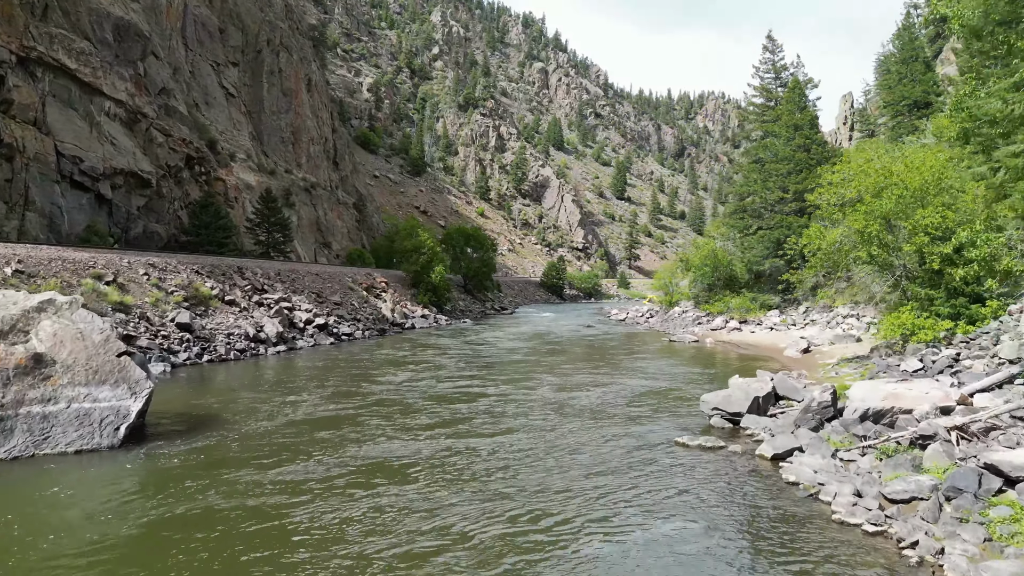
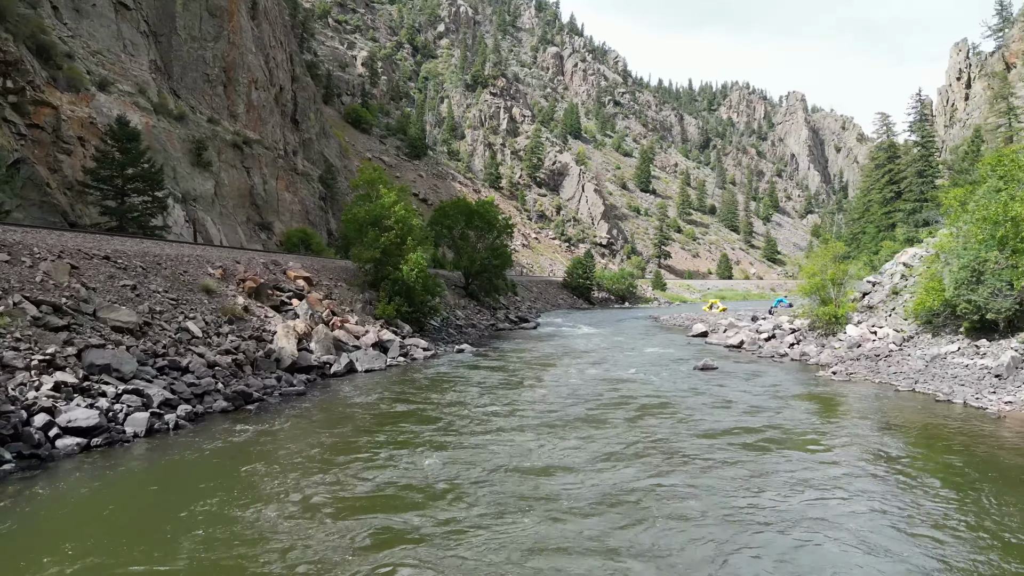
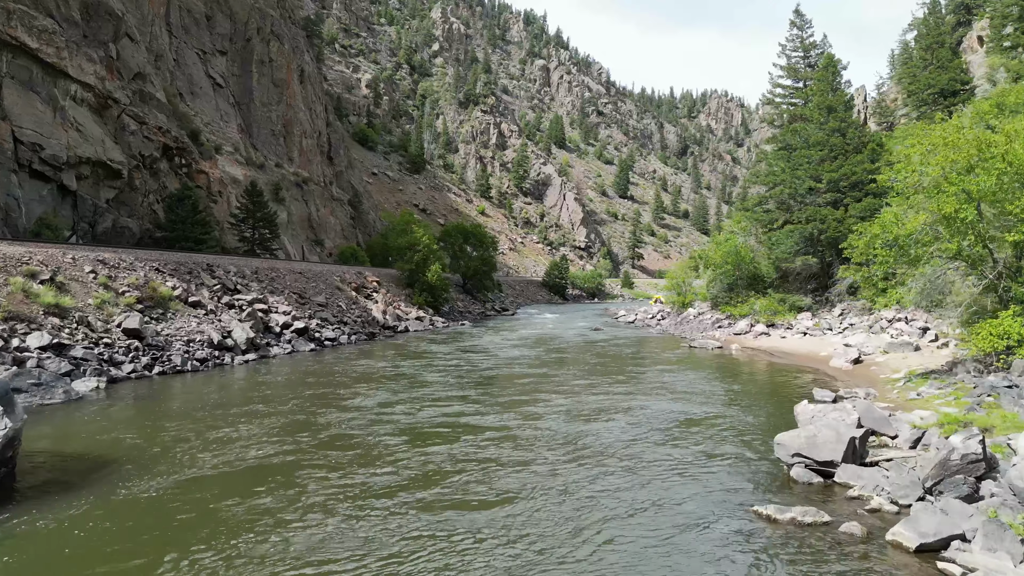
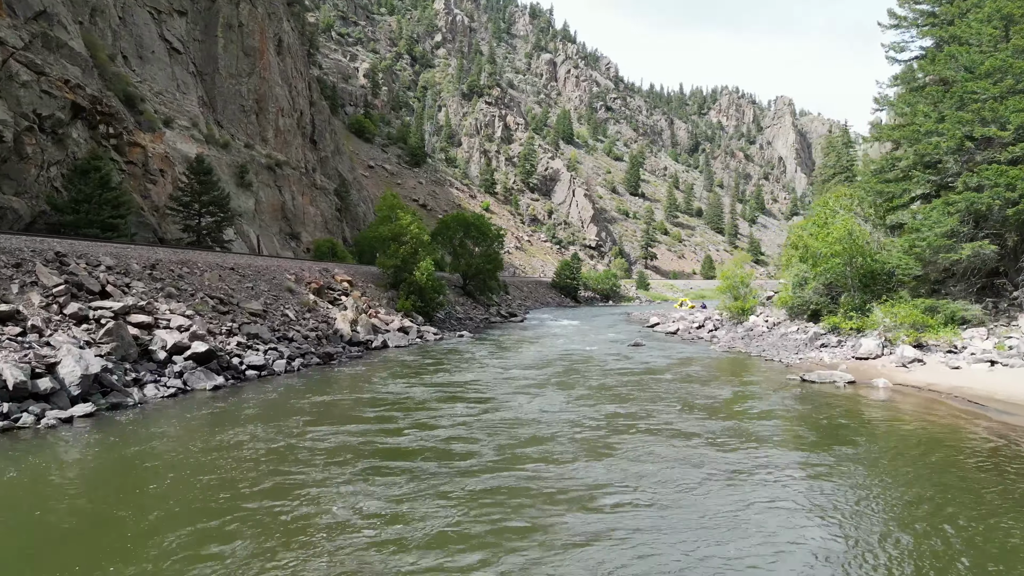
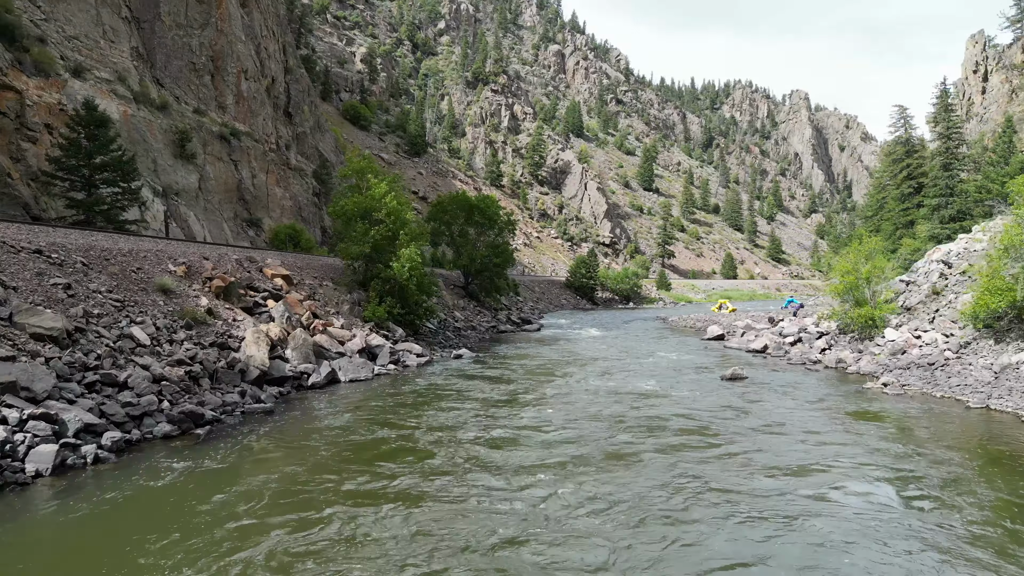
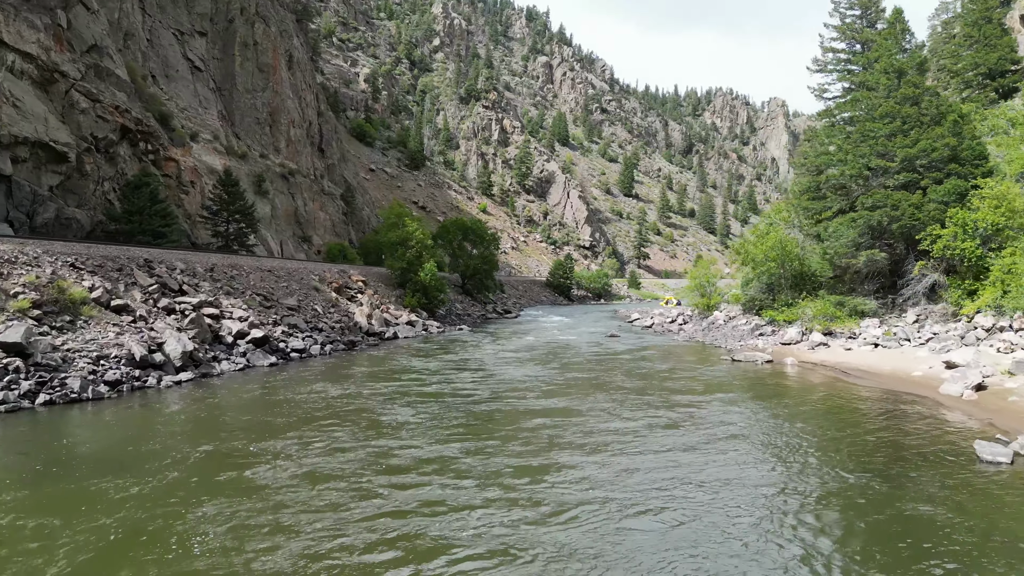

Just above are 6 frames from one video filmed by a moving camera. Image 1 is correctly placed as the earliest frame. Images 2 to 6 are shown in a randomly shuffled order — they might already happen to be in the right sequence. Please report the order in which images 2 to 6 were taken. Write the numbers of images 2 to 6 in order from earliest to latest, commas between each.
3, 6, 4, 2, 5
